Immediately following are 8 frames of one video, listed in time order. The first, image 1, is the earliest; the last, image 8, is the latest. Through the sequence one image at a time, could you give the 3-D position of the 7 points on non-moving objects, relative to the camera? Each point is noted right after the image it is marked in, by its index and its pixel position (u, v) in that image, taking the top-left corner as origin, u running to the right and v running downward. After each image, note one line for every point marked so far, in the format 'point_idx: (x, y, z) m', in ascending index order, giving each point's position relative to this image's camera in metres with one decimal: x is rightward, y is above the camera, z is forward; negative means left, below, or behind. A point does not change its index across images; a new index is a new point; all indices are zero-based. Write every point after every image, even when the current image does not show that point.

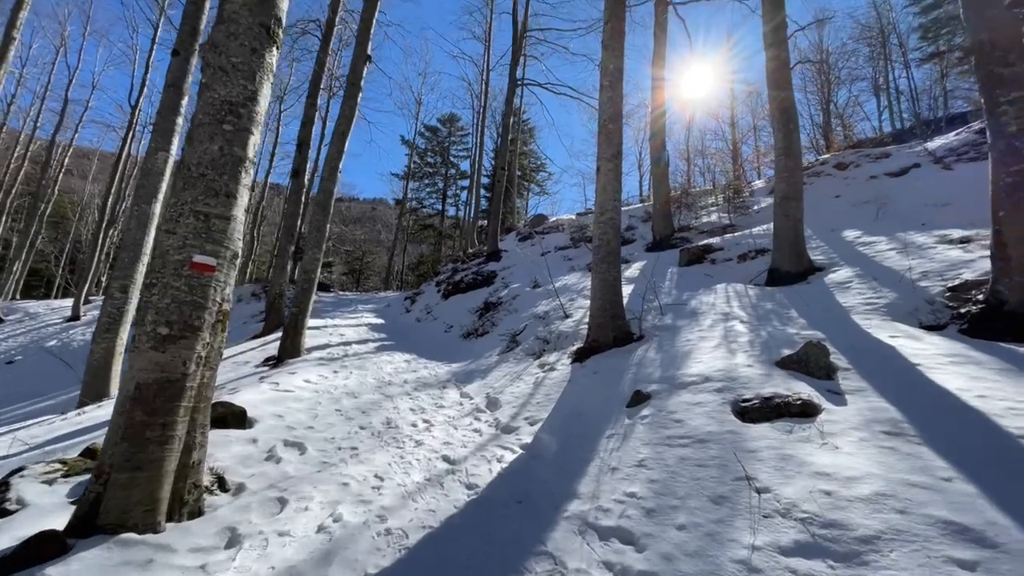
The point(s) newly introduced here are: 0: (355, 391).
0: (-2.0, -1.3, +5.7) m
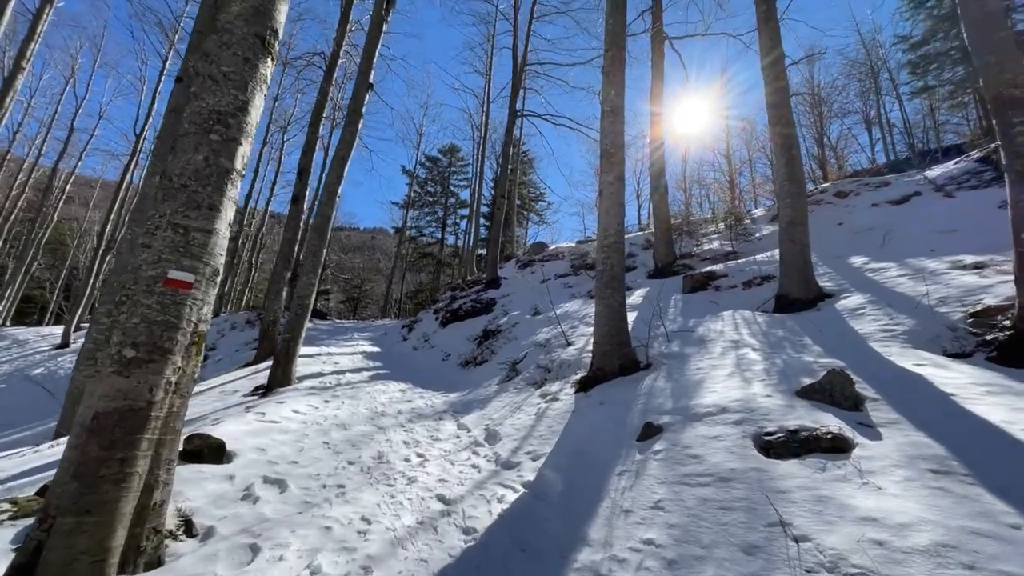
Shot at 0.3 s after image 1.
0: (-2.0, -1.6, +5.4) m
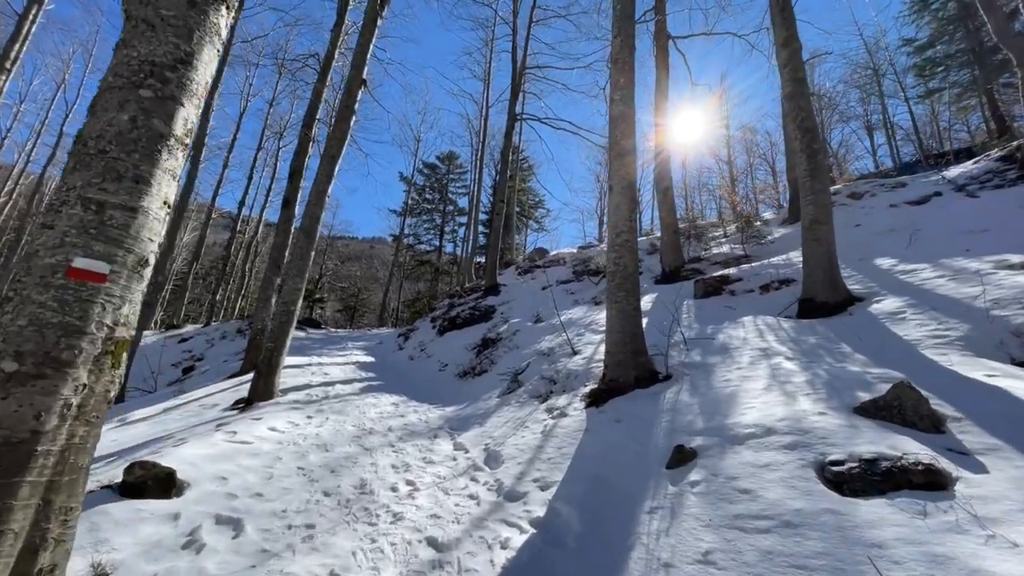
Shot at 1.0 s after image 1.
0: (-2.0, -1.7, +4.8) m
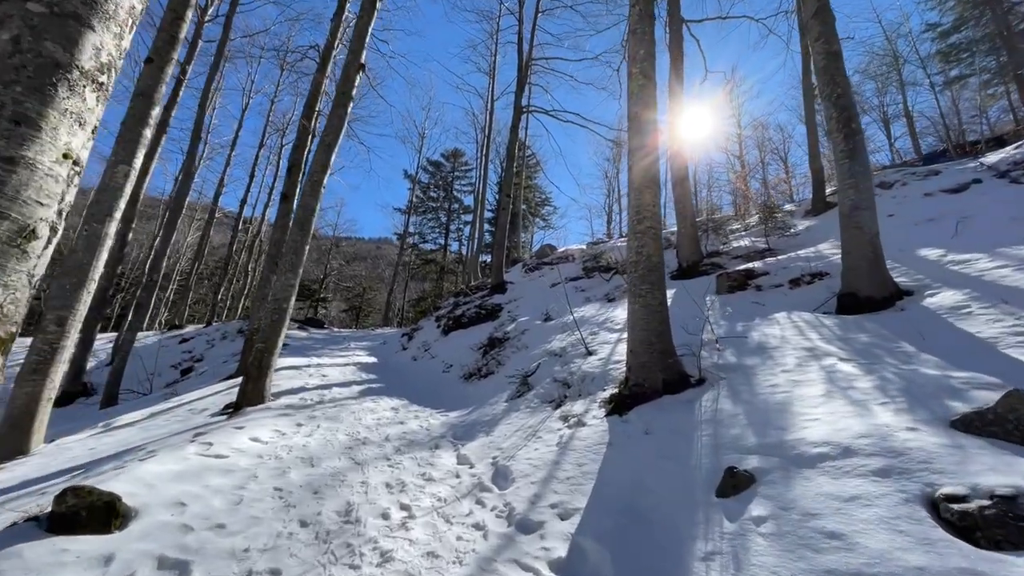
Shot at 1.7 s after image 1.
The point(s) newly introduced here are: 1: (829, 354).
0: (-1.9, -1.6, +4.2) m
1: (+3.0, -0.6, +4.2) m
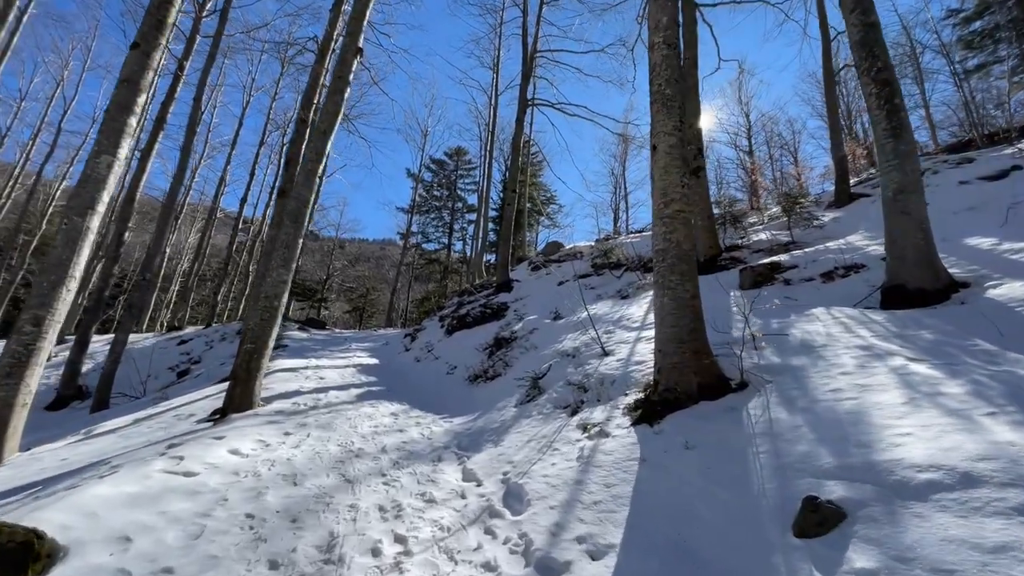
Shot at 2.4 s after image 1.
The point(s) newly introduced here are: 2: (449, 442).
0: (-1.8, -1.5, +3.7) m
1: (+3.1, -0.5, +3.6) m
2: (-0.7, -1.7, +5.0) m
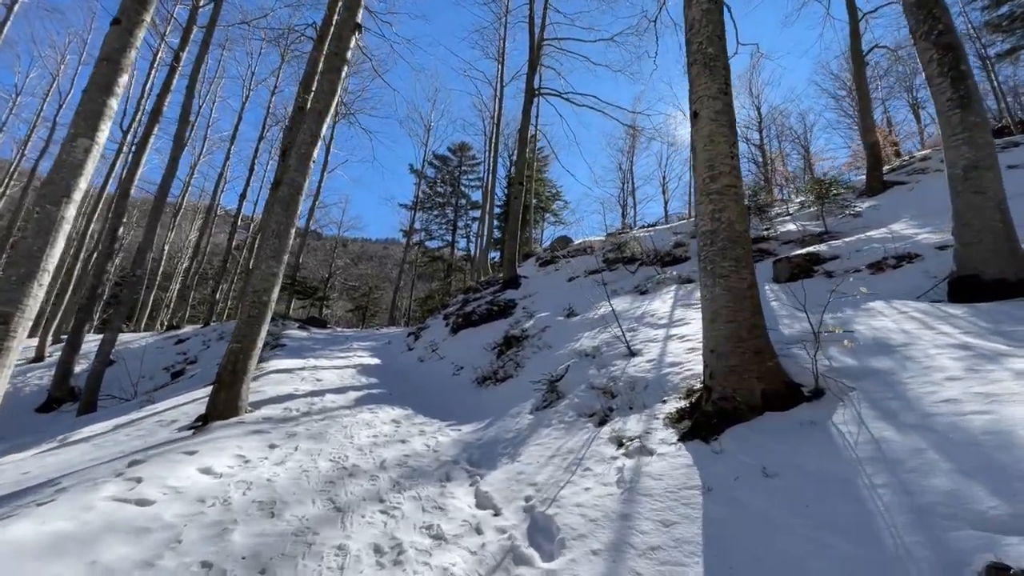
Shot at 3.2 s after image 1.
0: (-1.6, -1.4, +3.0) m
1: (+3.3, -0.4, +3.0) m
2: (-0.5, -1.7, +4.3) m
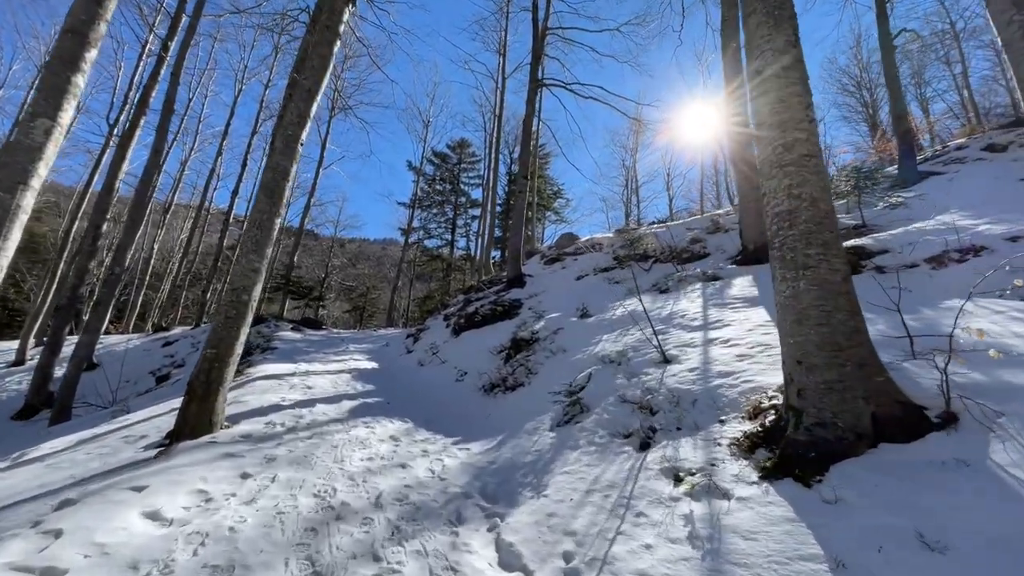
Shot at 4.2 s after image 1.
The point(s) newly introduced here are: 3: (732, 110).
0: (-1.4, -1.4, +2.3) m
1: (+3.5, -0.4, +2.2) m
2: (-0.4, -1.6, +3.6) m
3: (+4.5, +3.6, +9.1) m
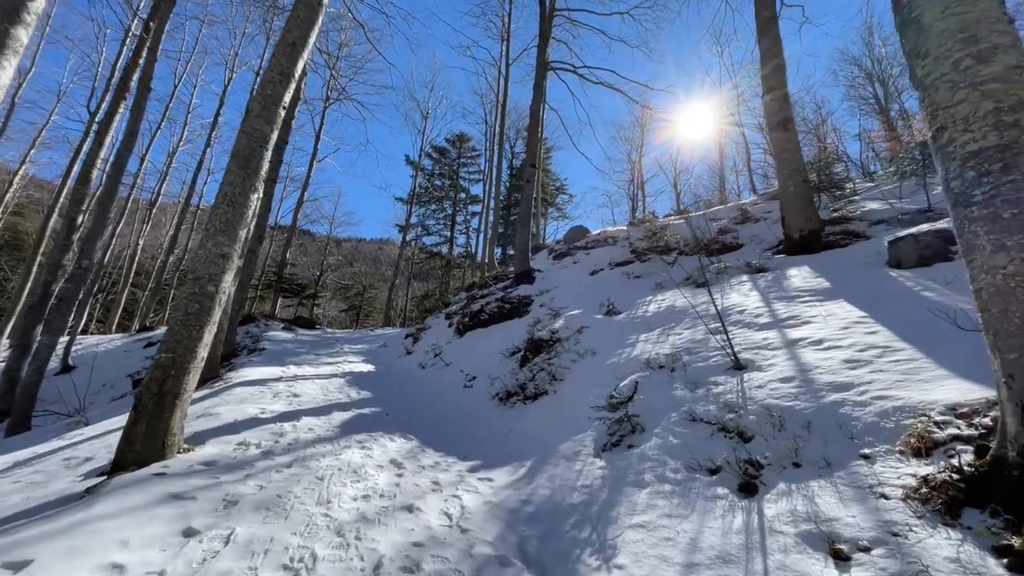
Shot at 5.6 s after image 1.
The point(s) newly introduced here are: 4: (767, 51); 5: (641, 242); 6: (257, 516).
0: (-1.1, -1.3, +1.3) m
1: (+3.8, -0.3, +1.3) m
2: (-0.1, -1.5, +2.6) m
3: (+4.7, +3.8, +8.1) m
4: (+4.8, +4.4, +8.1) m
5: (+3.2, +1.2, +10.9) m
6: (-1.6, -1.4, +2.8) m
